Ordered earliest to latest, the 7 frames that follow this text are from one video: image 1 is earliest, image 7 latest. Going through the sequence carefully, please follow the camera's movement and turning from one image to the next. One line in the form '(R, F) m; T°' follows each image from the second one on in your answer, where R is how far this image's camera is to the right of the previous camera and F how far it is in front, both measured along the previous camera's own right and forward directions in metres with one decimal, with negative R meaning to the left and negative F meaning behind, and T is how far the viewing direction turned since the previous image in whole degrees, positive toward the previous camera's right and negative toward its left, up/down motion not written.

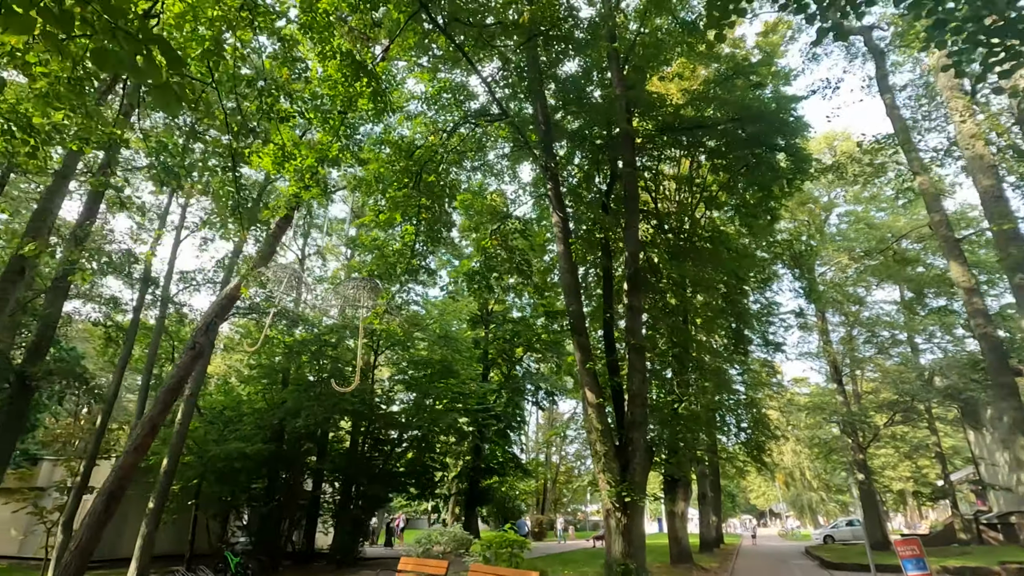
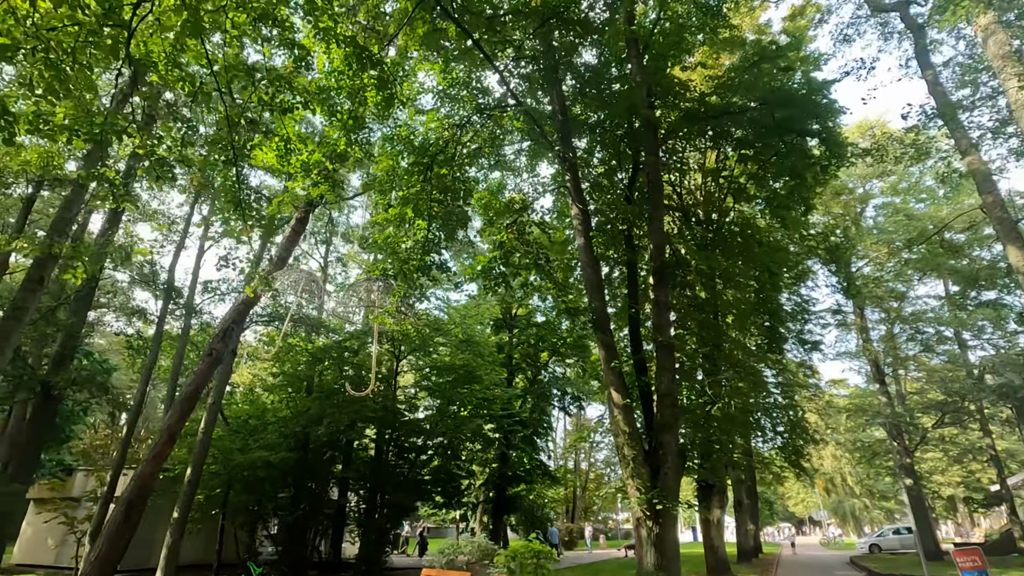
(+0.1, +0.3) m; -3°
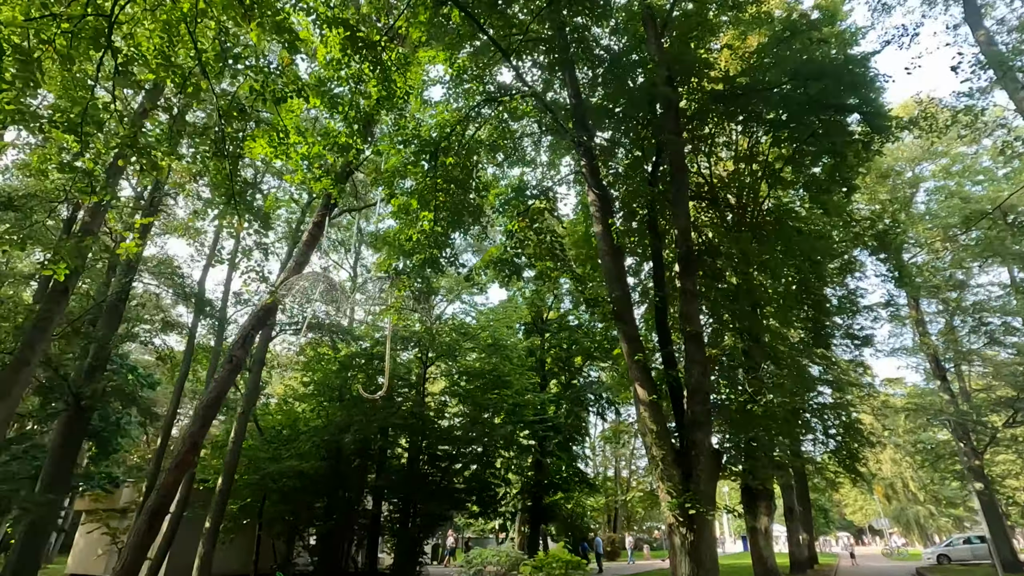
(+0.3, +0.4) m; -4°
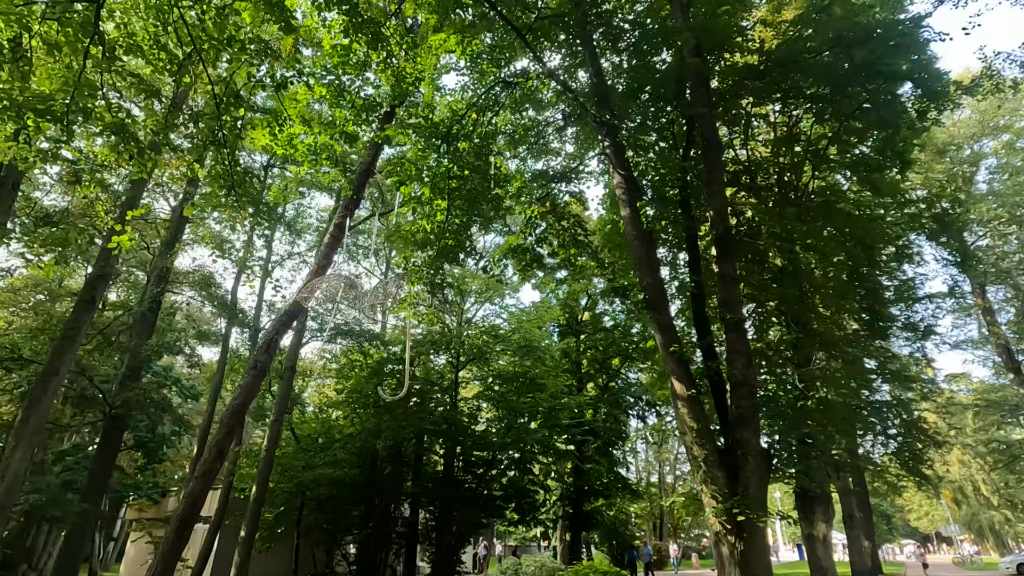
(+0.2, +0.4) m; -4°
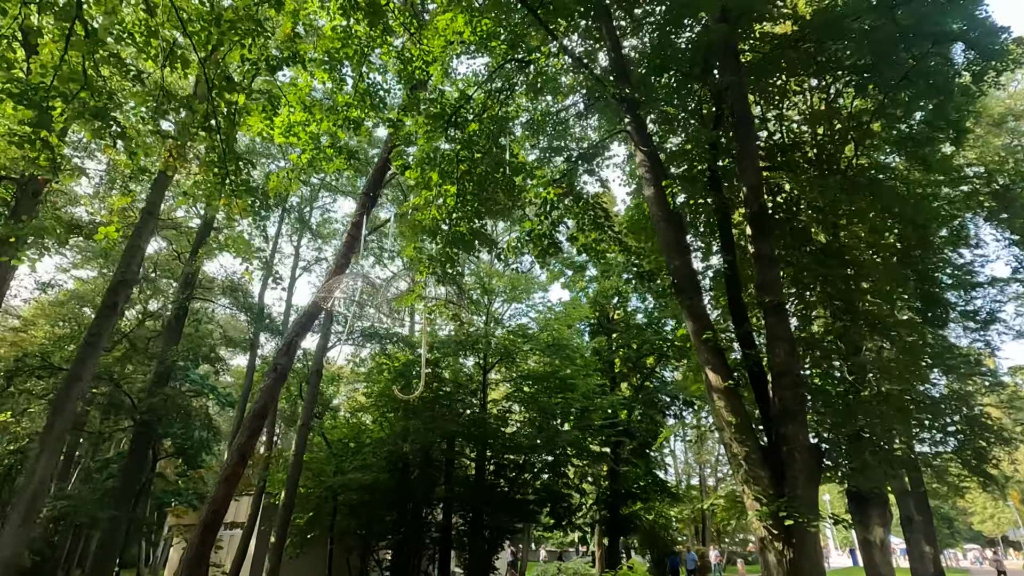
(+0.2, +0.4) m; -3°
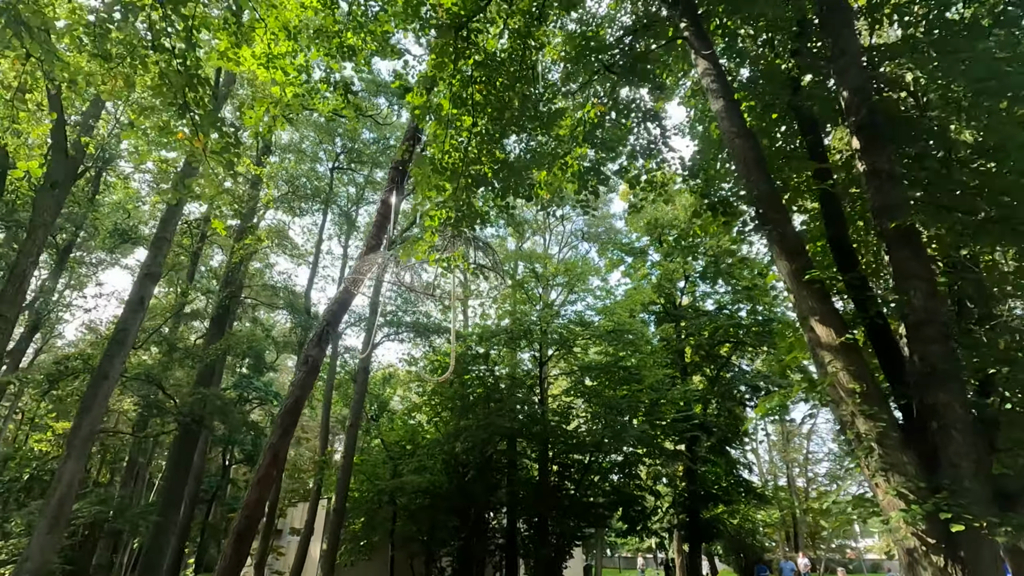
(+0.2, +1.1) m; -7°
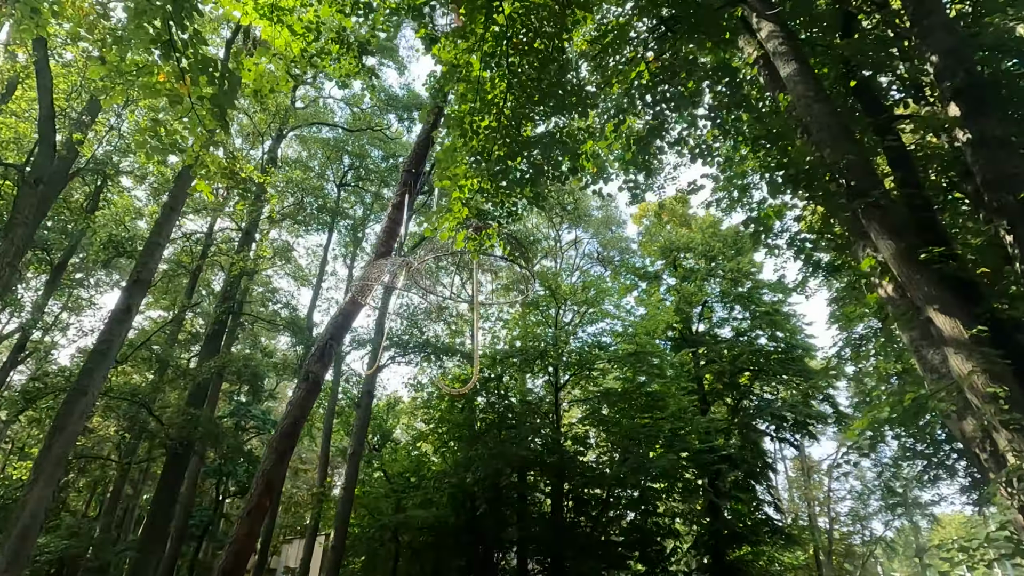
(-0.3, +0.7) m; 0°
